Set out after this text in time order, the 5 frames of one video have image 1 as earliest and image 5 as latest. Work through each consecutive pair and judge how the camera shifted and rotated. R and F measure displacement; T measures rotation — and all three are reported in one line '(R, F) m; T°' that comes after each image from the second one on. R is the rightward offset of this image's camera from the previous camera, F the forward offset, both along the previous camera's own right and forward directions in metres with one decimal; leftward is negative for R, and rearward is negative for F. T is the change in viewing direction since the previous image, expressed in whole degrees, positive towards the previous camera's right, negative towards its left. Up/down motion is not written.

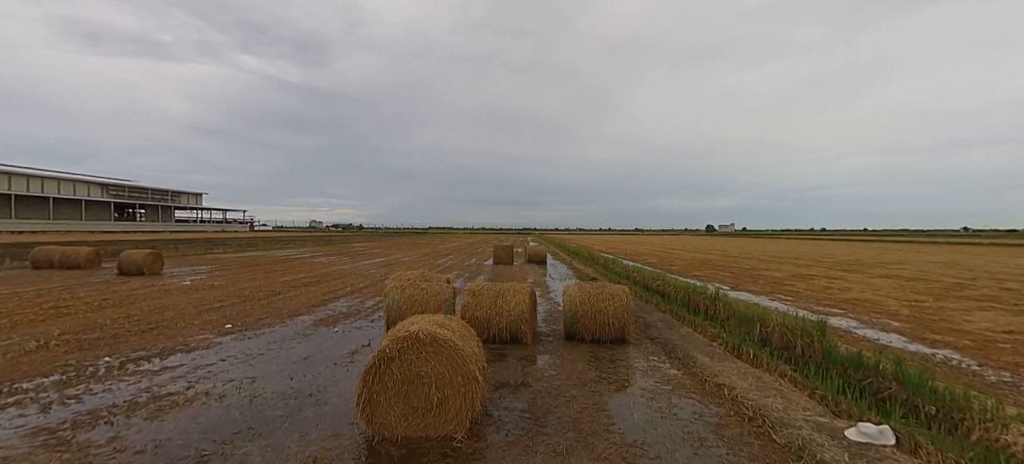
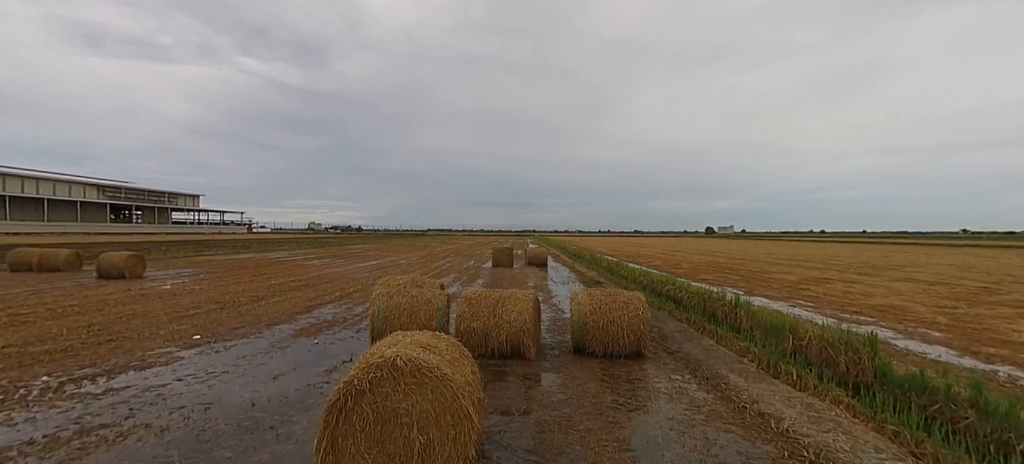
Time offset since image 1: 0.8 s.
(0.0, +0.8) m; 0°
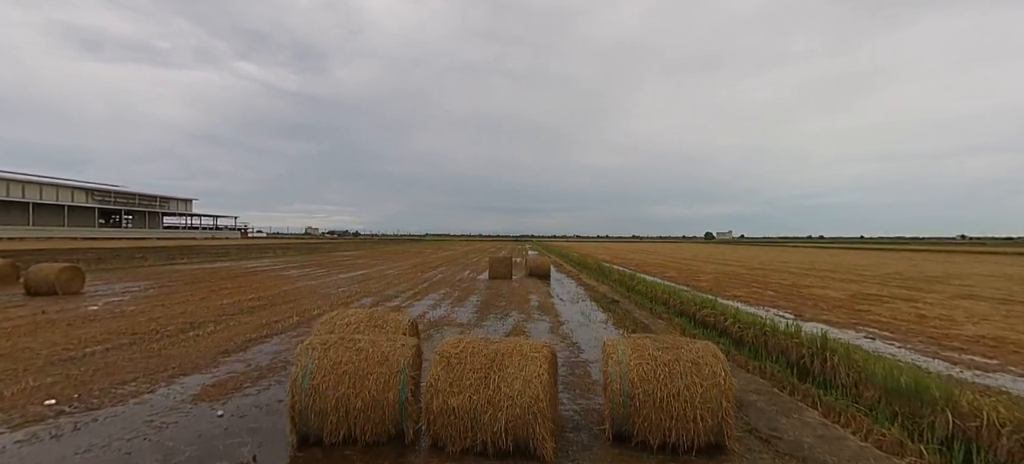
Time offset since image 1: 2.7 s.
(0.0, +2.1) m; 0°
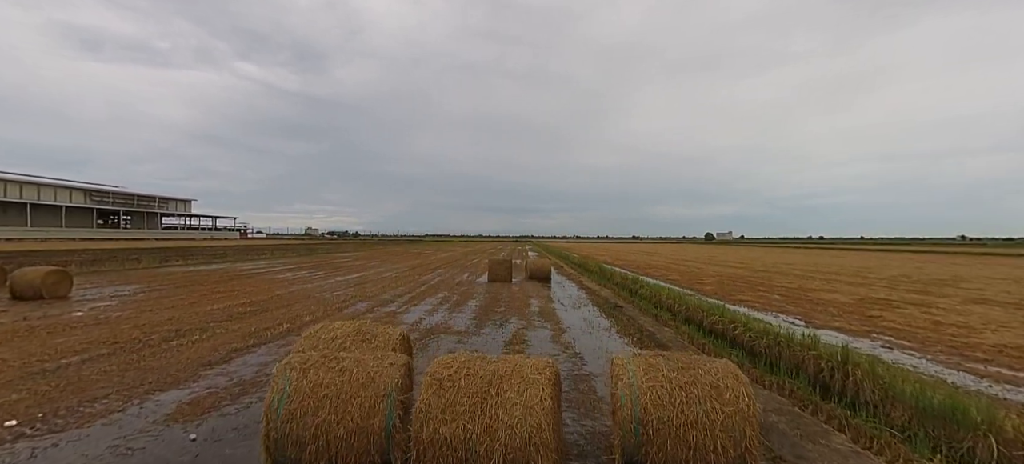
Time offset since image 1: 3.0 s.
(0.0, +0.4) m; 0°
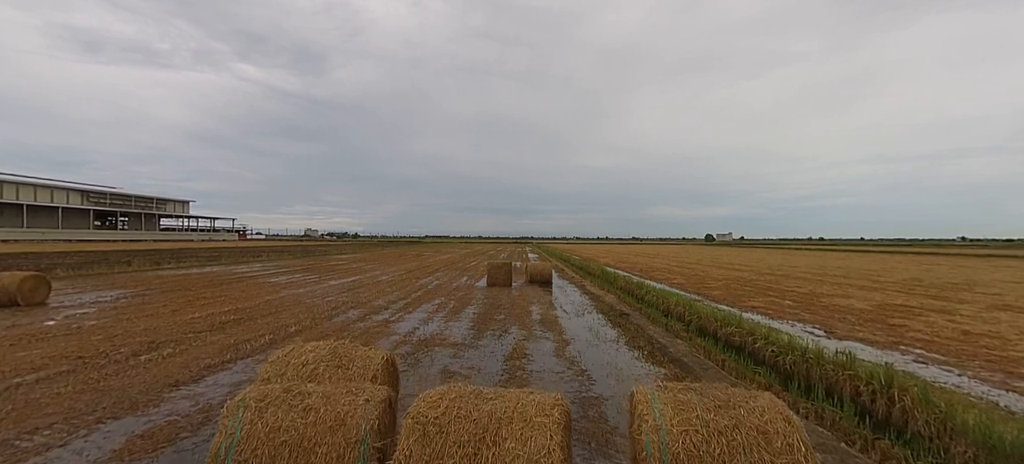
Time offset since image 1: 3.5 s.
(0.0, +0.6) m; 0°
